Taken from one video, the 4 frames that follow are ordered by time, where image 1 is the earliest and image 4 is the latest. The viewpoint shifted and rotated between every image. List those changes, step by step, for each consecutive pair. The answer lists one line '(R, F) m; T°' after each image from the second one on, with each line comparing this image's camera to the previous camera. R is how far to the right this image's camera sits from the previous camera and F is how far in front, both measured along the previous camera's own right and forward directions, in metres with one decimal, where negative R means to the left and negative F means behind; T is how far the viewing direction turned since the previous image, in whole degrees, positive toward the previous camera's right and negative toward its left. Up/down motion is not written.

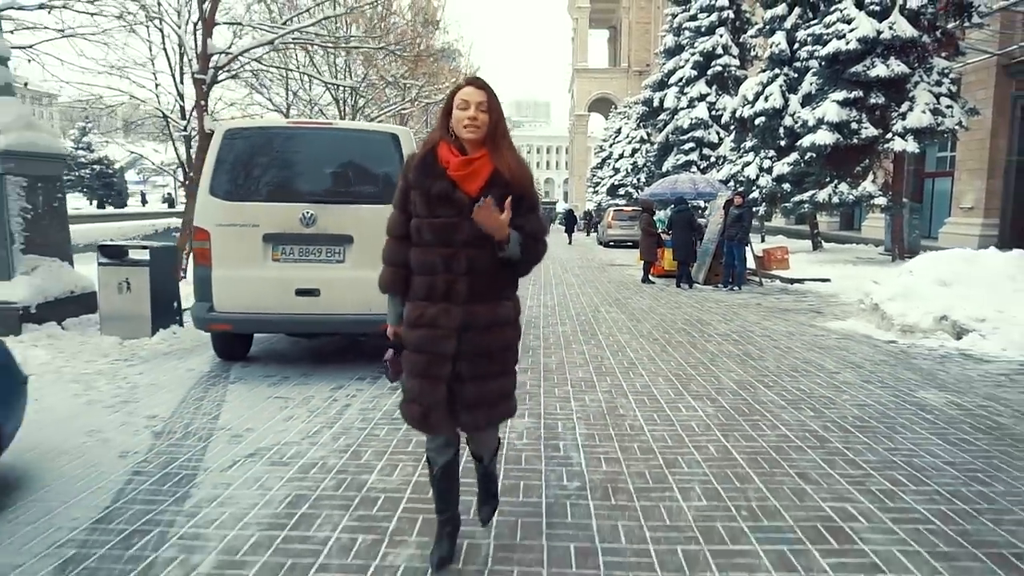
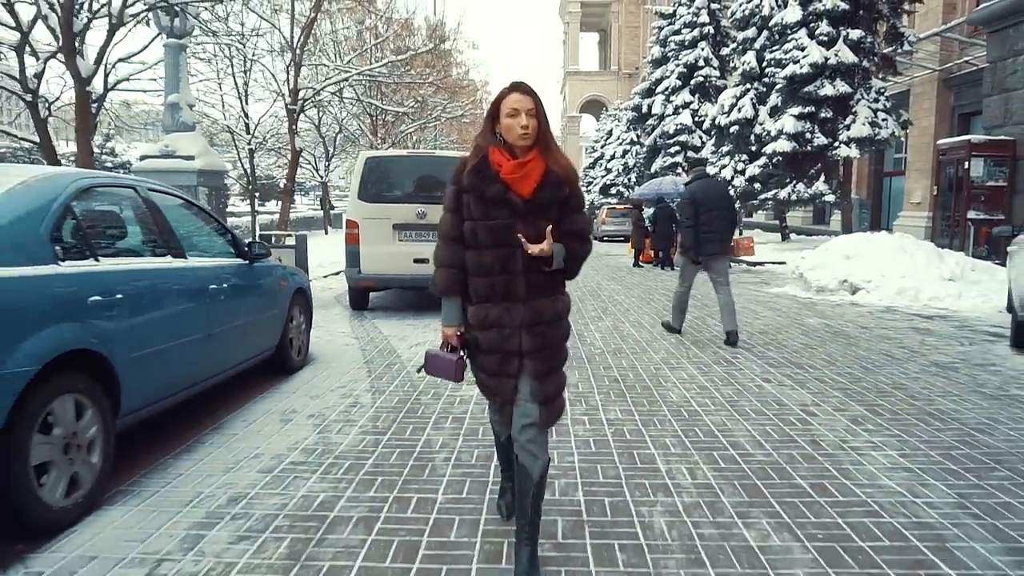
(-0.7, -3.6) m; +1°
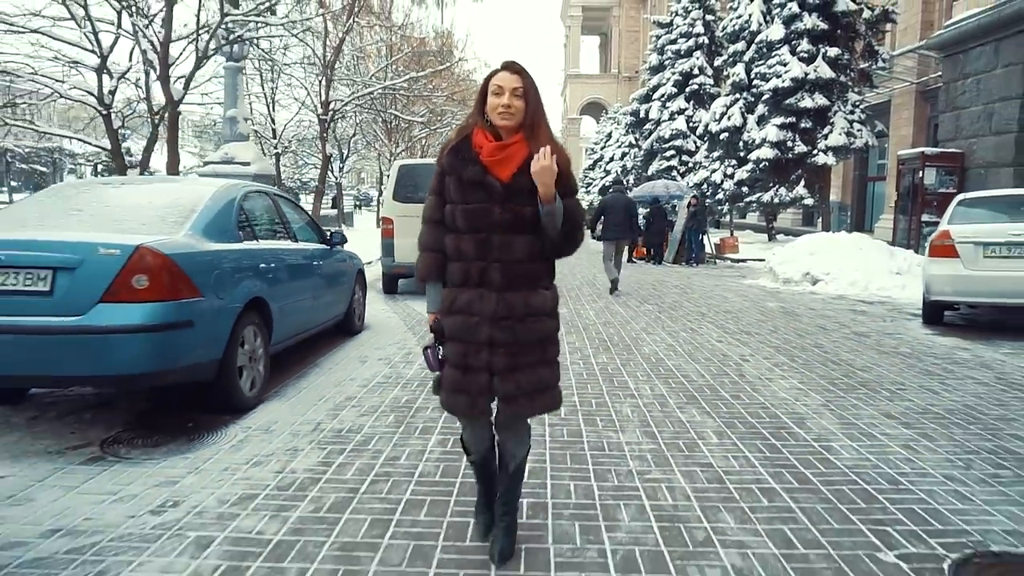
(-0.2, -1.9) m; 0°
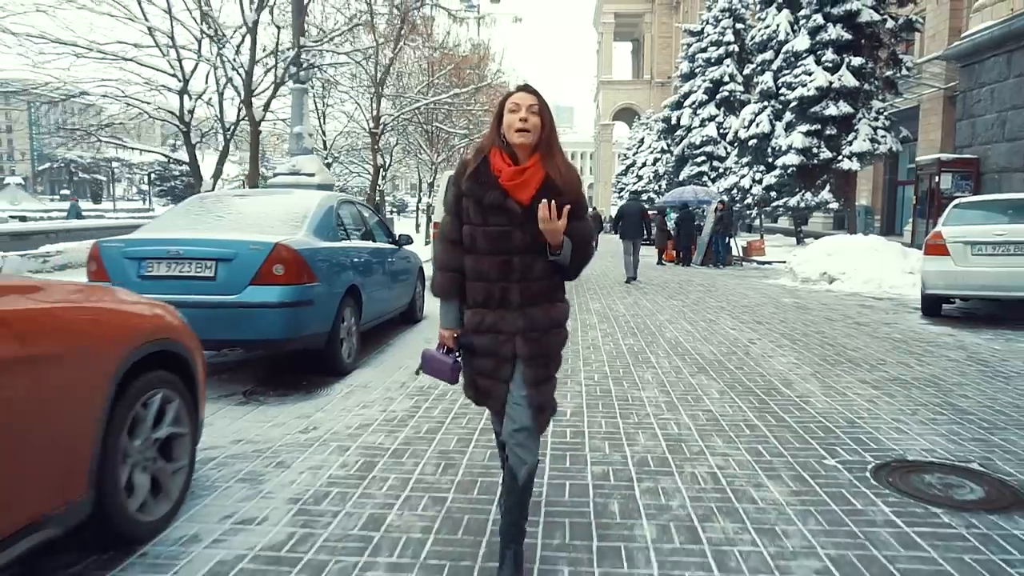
(-0.1, -1.3) m; -3°
